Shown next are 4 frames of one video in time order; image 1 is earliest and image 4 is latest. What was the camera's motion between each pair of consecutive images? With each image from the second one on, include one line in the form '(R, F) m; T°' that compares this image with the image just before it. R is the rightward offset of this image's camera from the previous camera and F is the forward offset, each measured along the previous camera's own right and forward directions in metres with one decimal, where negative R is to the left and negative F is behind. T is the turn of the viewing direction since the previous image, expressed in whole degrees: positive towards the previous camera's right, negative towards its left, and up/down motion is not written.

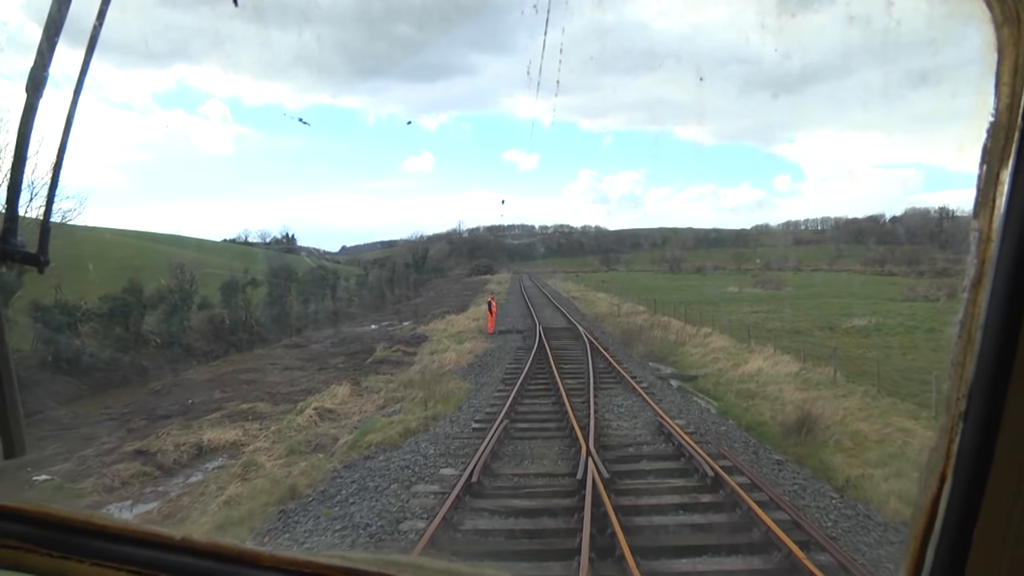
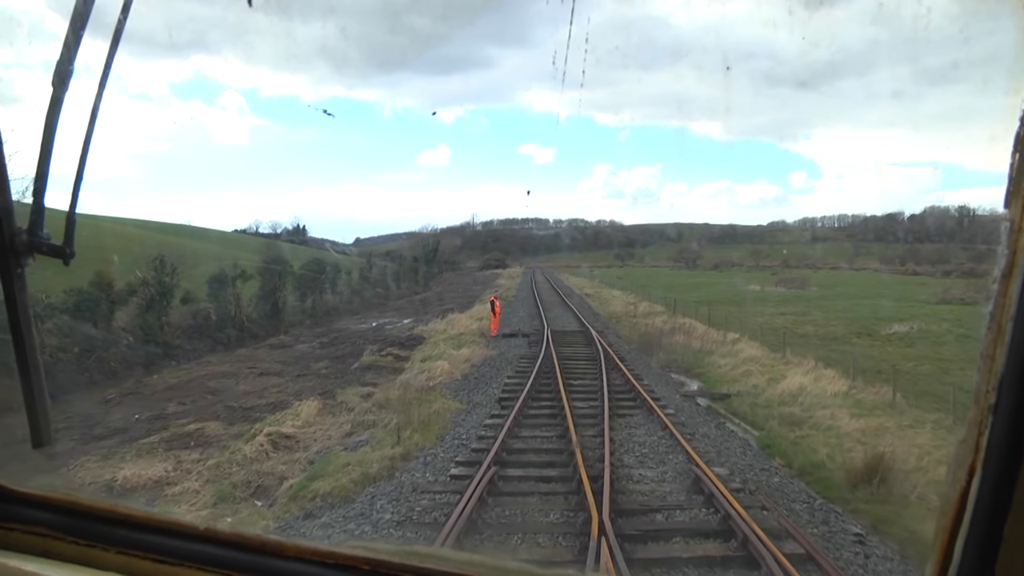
(+0.1, +1.4) m; -1°
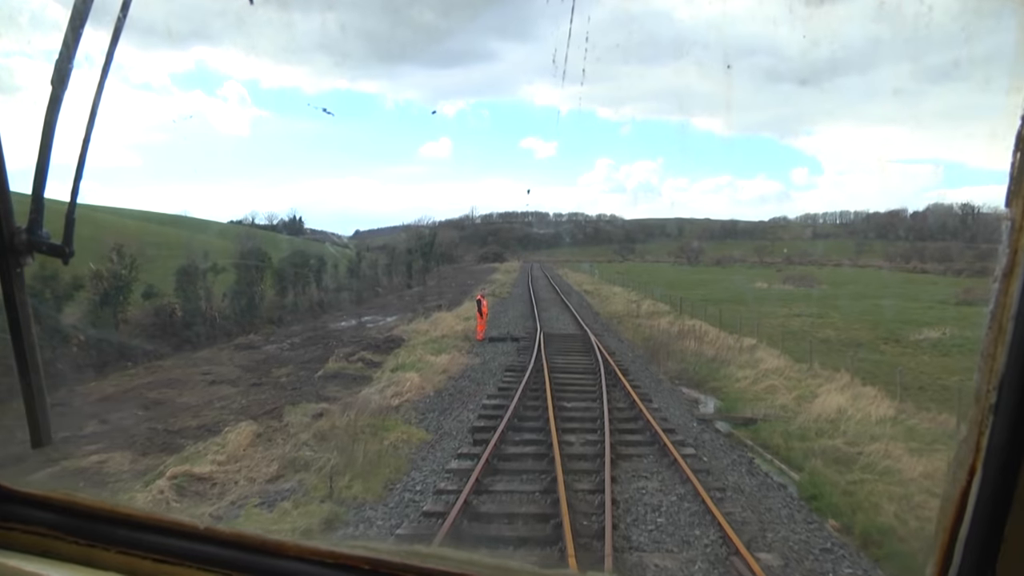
(+0.2, +1.4) m; 0°
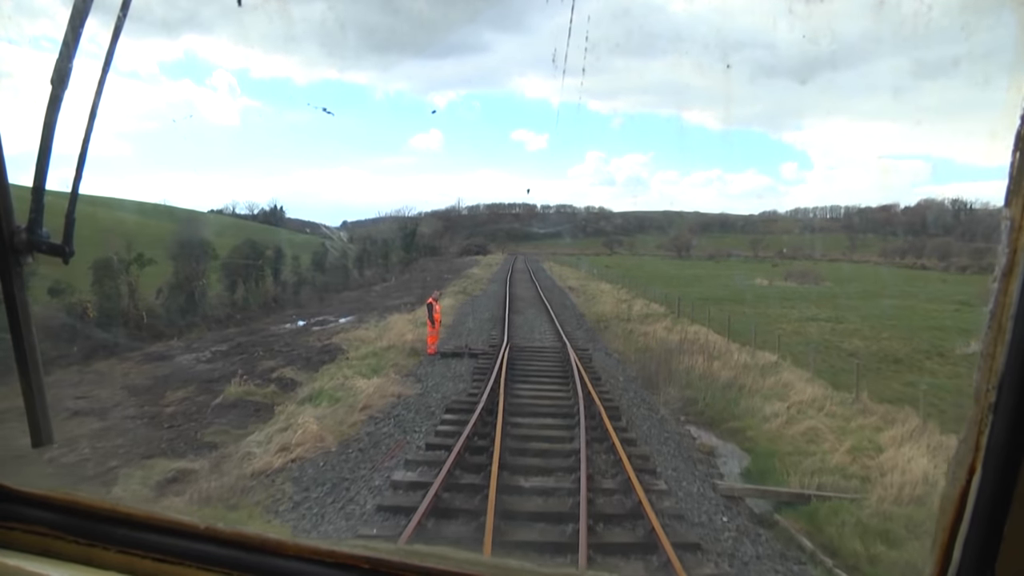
(+0.4, +2.2) m; +1°
